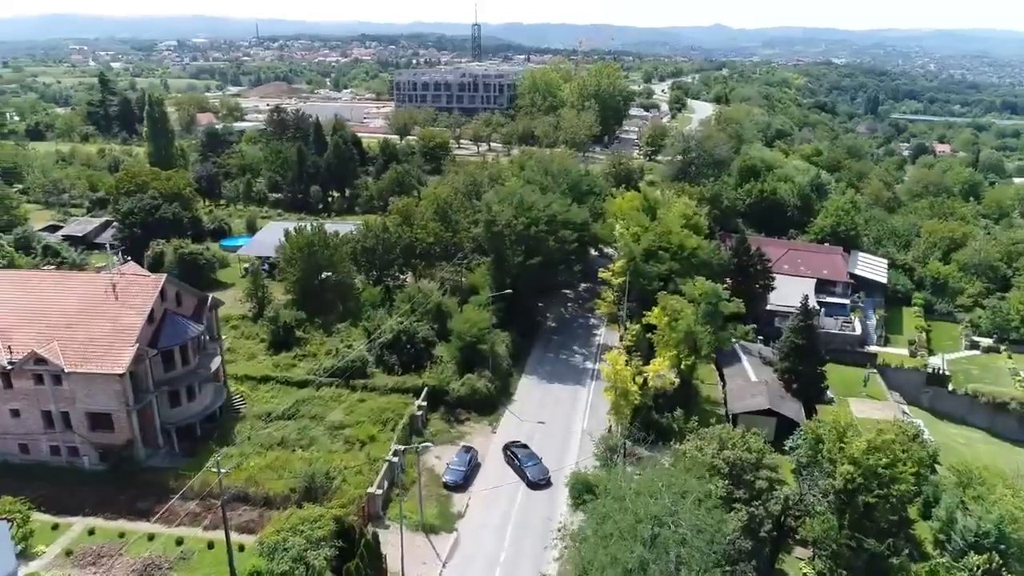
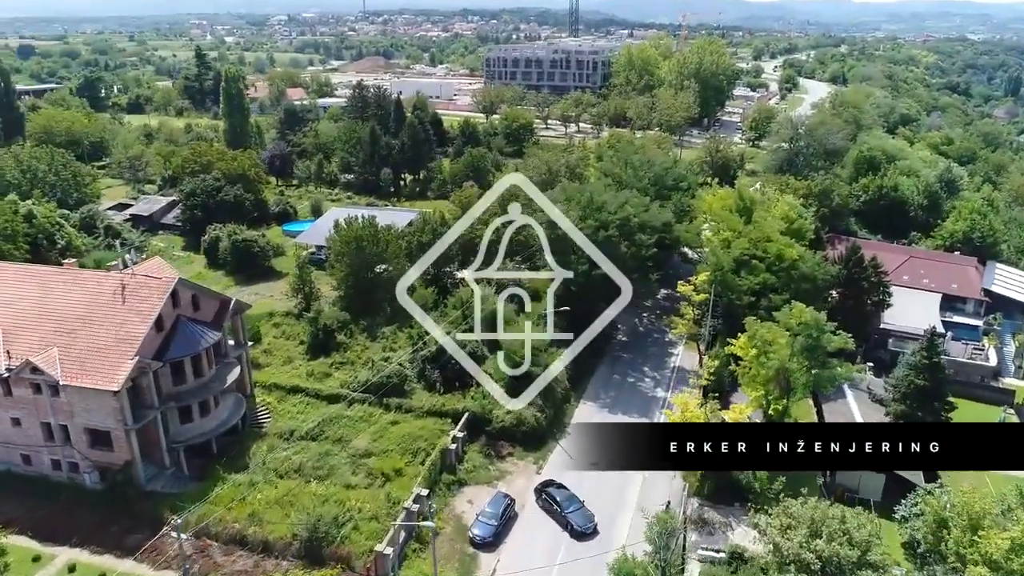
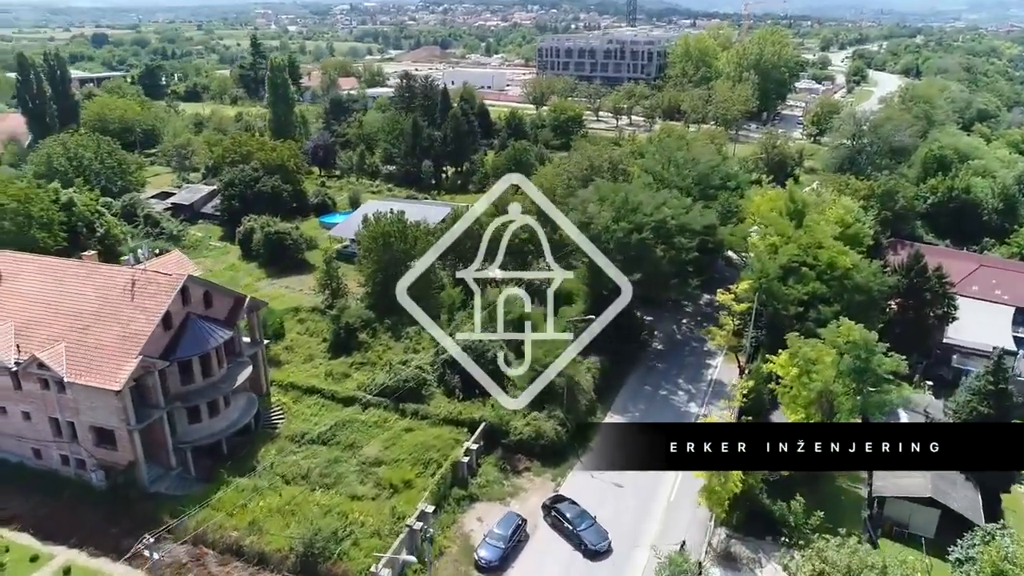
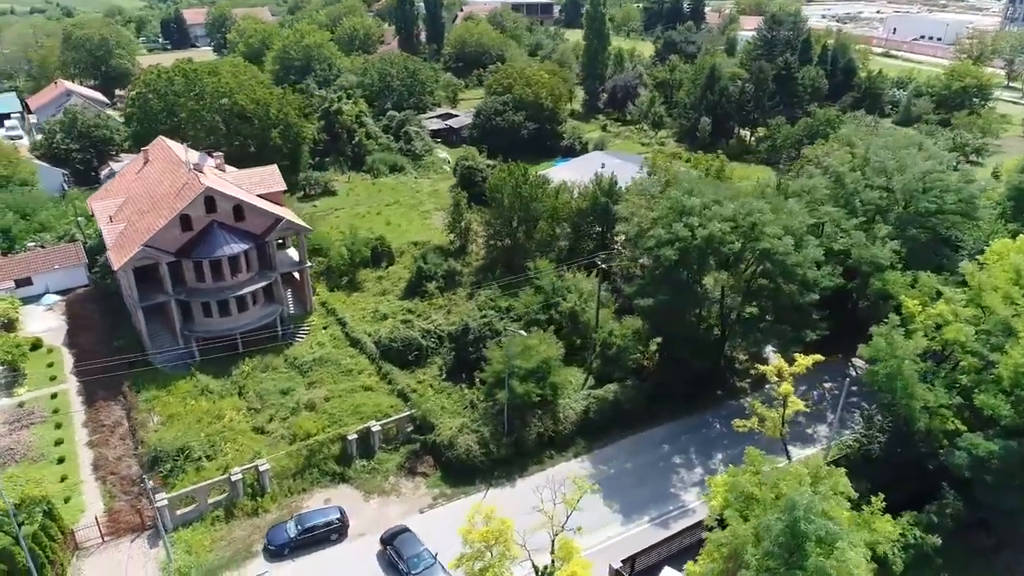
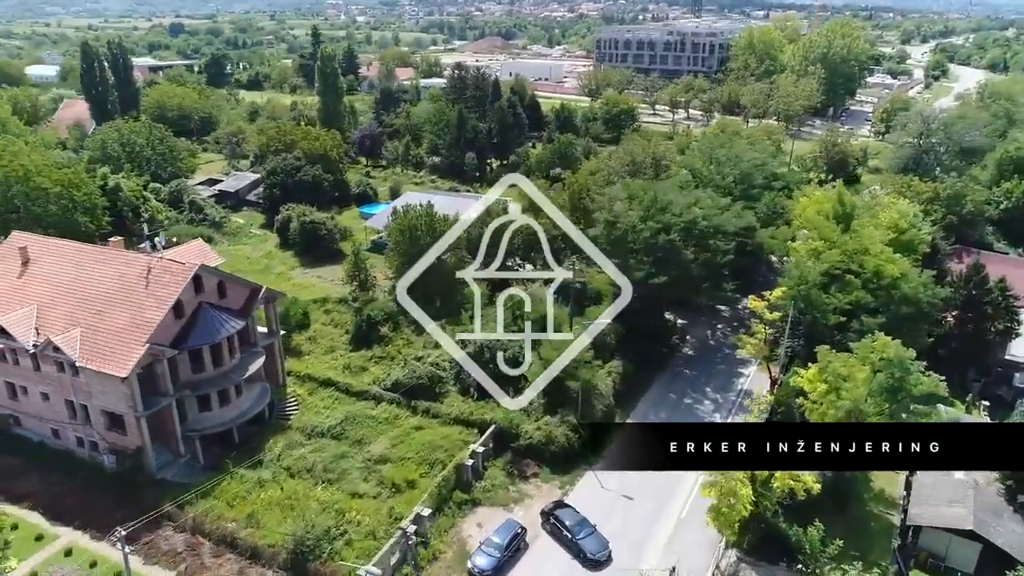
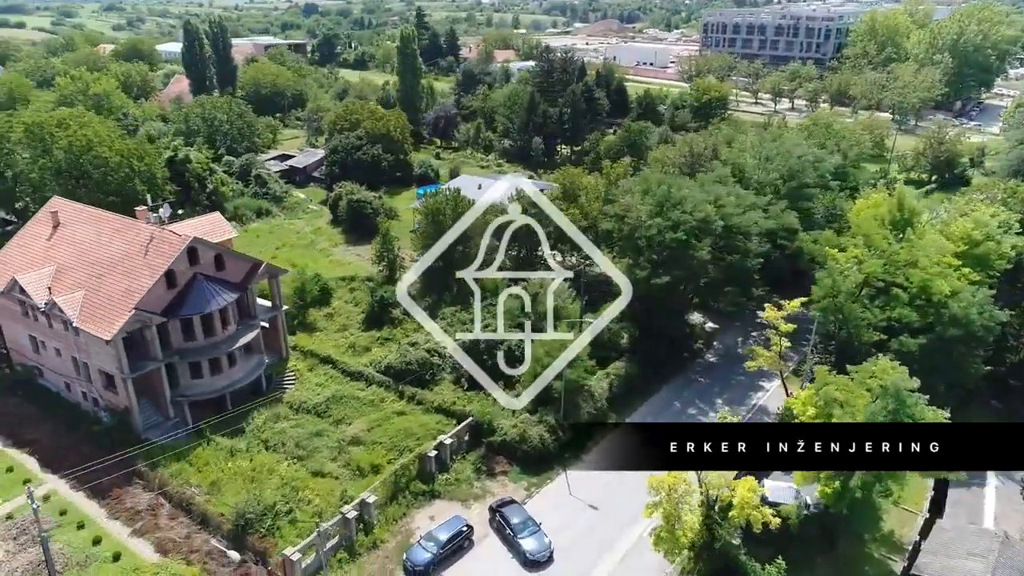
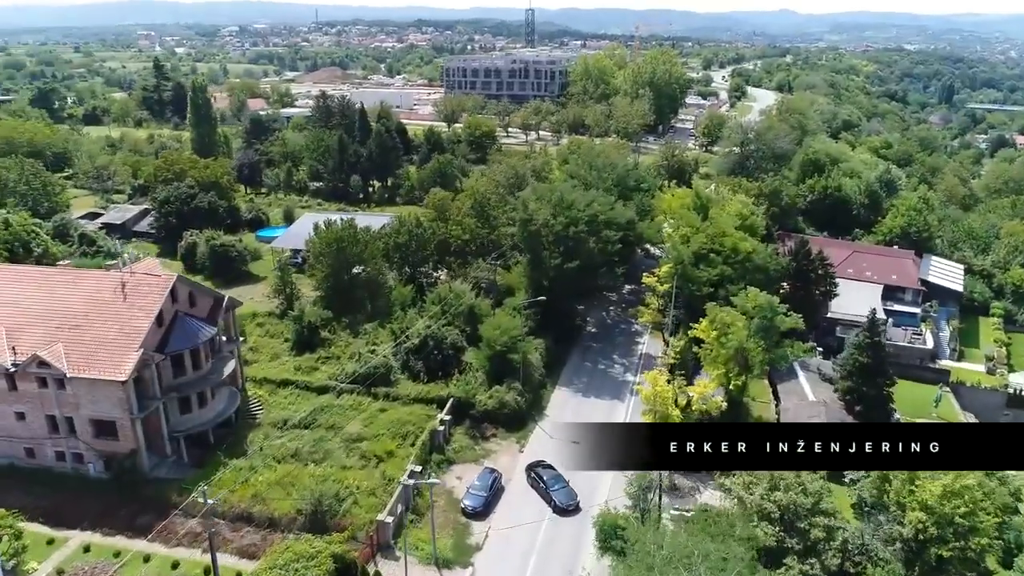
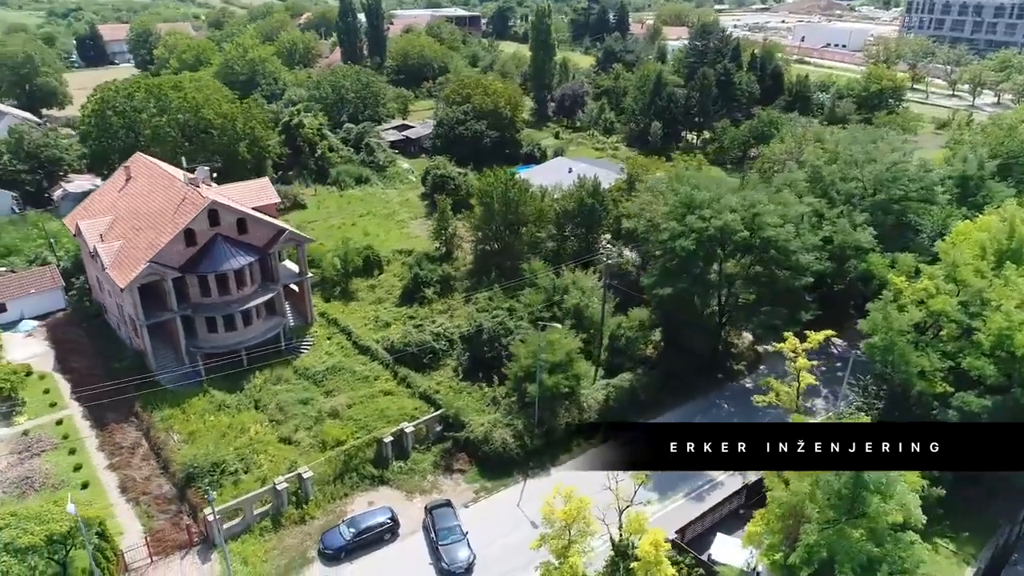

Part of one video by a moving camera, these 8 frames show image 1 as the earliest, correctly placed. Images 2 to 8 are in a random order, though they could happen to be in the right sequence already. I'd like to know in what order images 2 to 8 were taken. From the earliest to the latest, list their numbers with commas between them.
7, 2, 3, 5, 6, 8, 4
